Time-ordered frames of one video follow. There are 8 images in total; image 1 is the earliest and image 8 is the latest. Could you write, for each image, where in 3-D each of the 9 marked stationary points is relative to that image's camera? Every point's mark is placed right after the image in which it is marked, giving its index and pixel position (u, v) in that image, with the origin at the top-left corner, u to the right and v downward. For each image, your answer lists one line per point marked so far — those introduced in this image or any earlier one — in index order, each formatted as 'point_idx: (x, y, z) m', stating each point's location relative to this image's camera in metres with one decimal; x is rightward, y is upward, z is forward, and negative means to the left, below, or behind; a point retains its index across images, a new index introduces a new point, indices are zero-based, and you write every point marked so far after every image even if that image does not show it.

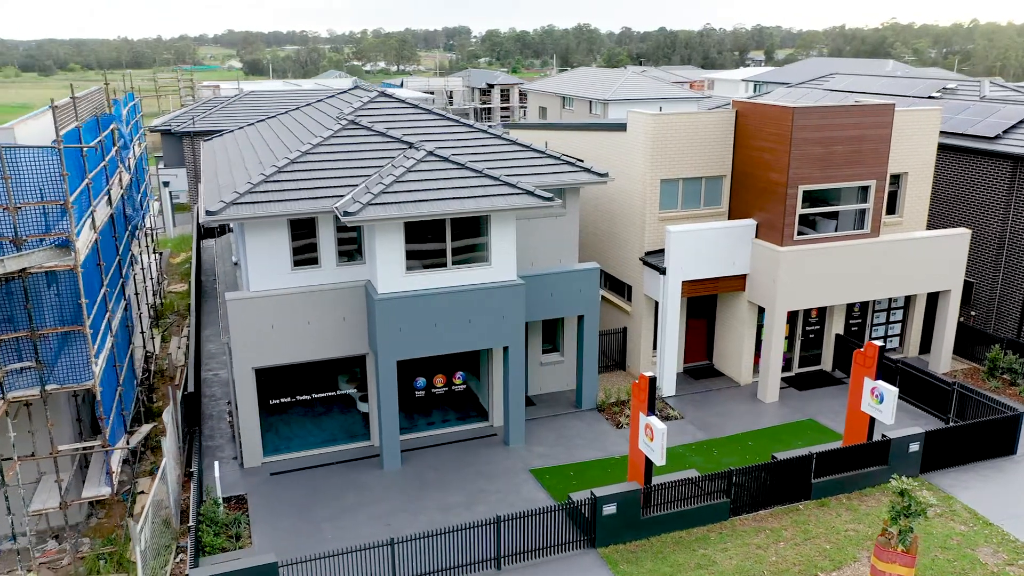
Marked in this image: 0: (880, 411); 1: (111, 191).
0: (+7.0, -2.3, +14.5) m
1: (-8.6, +2.1, +16.4) m
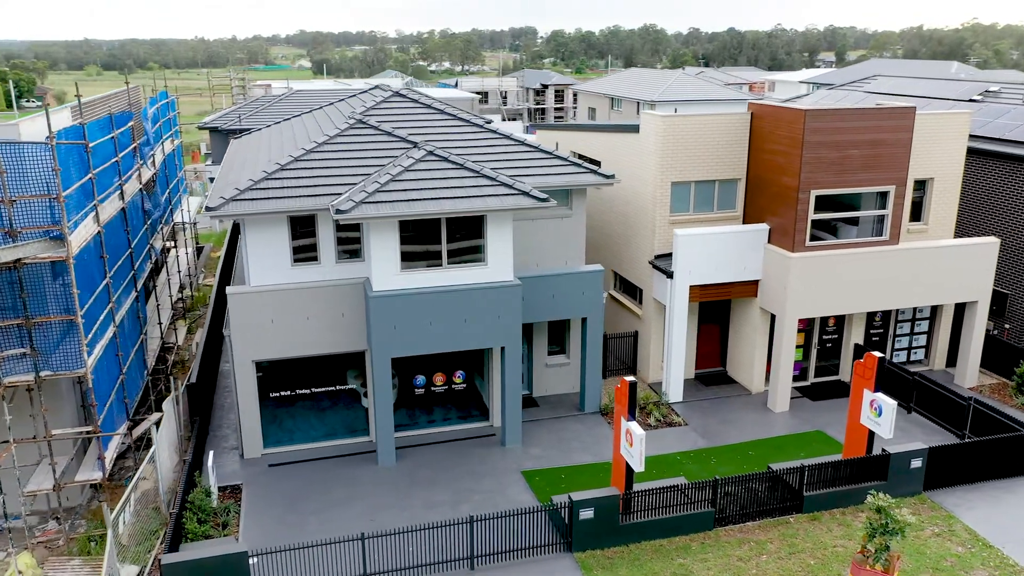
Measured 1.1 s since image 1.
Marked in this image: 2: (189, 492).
0: (+6.7, -2.5, +14.0) m
1: (-8.6, +2.3, +17.0) m
2: (-5.9, -3.7, +13.9) m
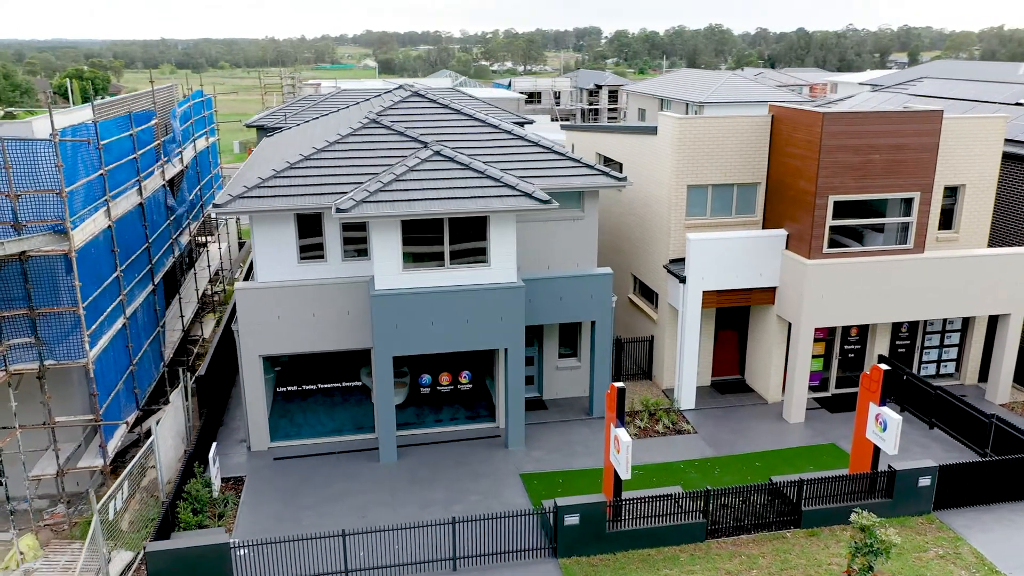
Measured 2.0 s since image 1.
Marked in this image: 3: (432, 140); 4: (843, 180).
0: (+6.6, -2.7, +13.5) m
1: (-8.5, +2.4, +17.4) m
2: (-6.1, -3.6, +14.2) m
3: (-1.8, +3.5, +17.9) m
4: (+7.5, +2.4, +17.2) m
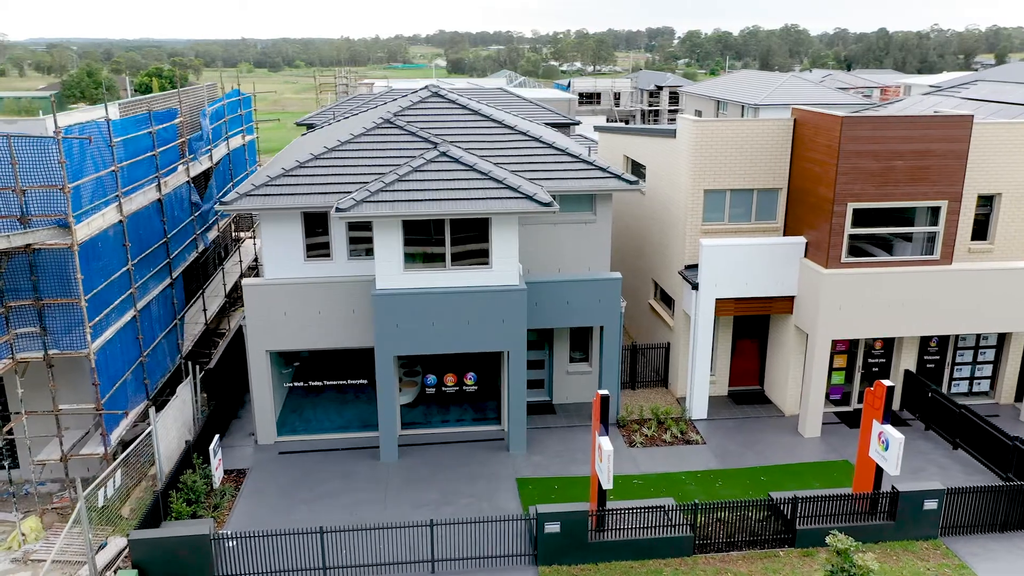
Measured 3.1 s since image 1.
0: (+6.3, -2.9, +12.9) m
1: (-8.3, +2.6, +18.0) m
2: (-6.3, -3.5, +14.6) m
3: (-1.6, +3.5, +17.9) m
4: (+7.6, +2.2, +16.6) m
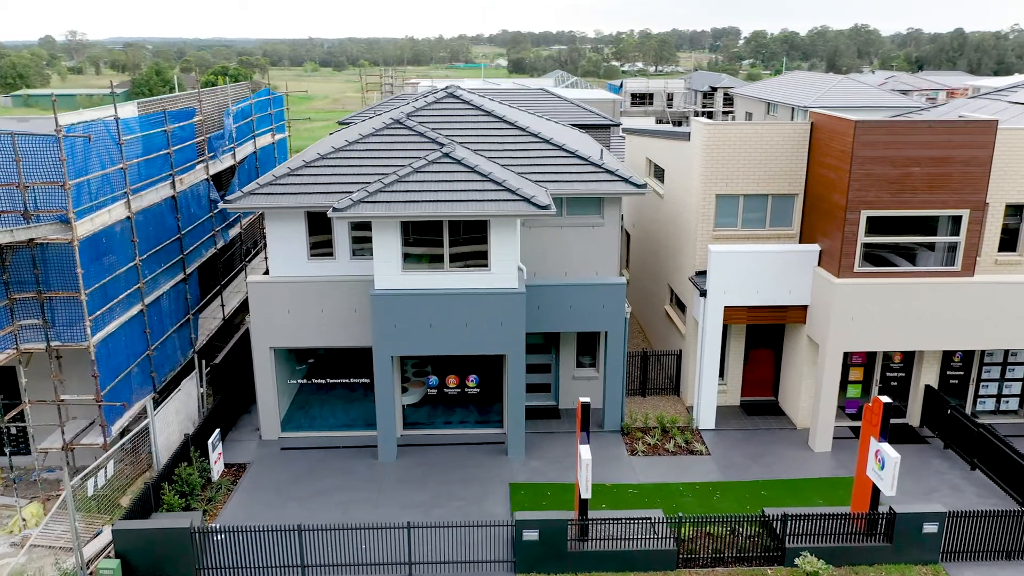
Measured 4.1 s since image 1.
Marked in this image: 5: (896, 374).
0: (+6.0, -3.1, +12.4) m
1: (-8.1, +2.7, +18.4) m
2: (-6.5, -3.5, +14.9) m
3: (-1.4, +3.4, +17.9) m
4: (+7.7, +2.0, +15.9) m
5: (+9.4, -2.1, +18.6) m
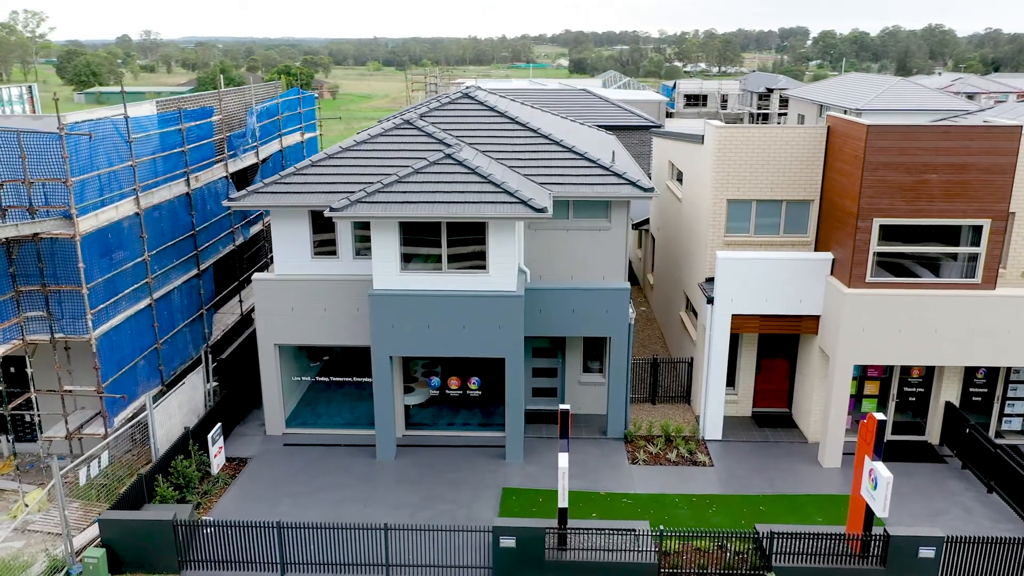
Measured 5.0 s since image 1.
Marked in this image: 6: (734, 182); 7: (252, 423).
0: (+5.6, -3.3, +11.9) m
1: (-7.9, +2.8, +18.7) m
2: (-6.7, -3.4, +15.1) m
3: (-1.3, +3.4, +17.8) m
4: (+7.6, +1.7, +15.3) m
5: (+9.4, -2.4, +17.8) m
6: (+5.2, +2.5, +17.8) m
7: (-6.3, -3.3, +18.6) m
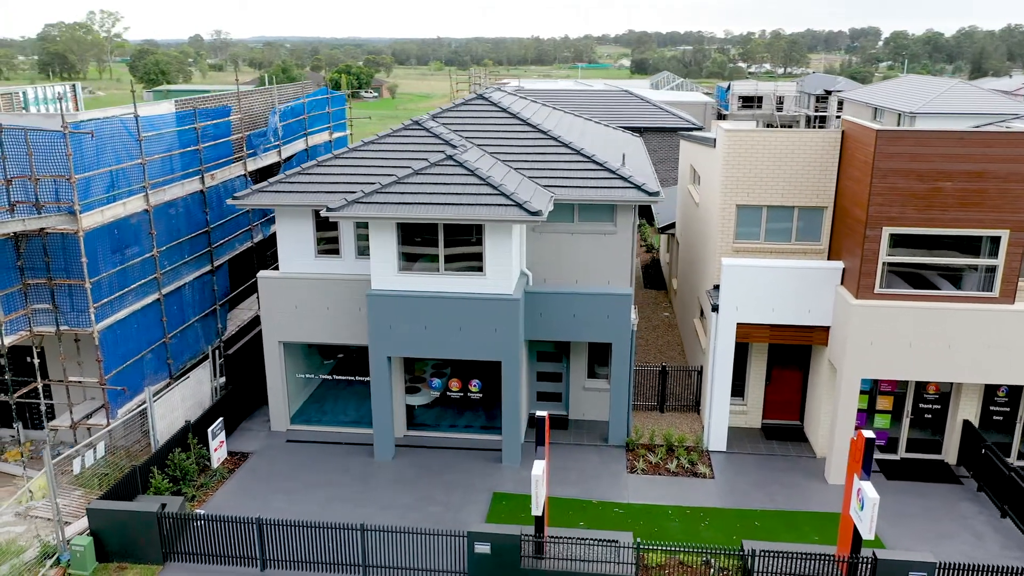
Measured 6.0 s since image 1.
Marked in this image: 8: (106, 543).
0: (+5.2, -3.5, +11.4) m
1: (-7.7, +2.9, +19.1) m
2: (-6.8, -3.3, +15.5) m
3: (-1.1, +3.4, +17.8) m
4: (+7.6, +1.5, +14.7) m
5: (+9.4, -2.6, +17.1) m
6: (+5.3, +2.3, +17.4) m
7: (-6.3, -3.2, +18.8) m
8: (-6.9, -4.3, +12.9) m
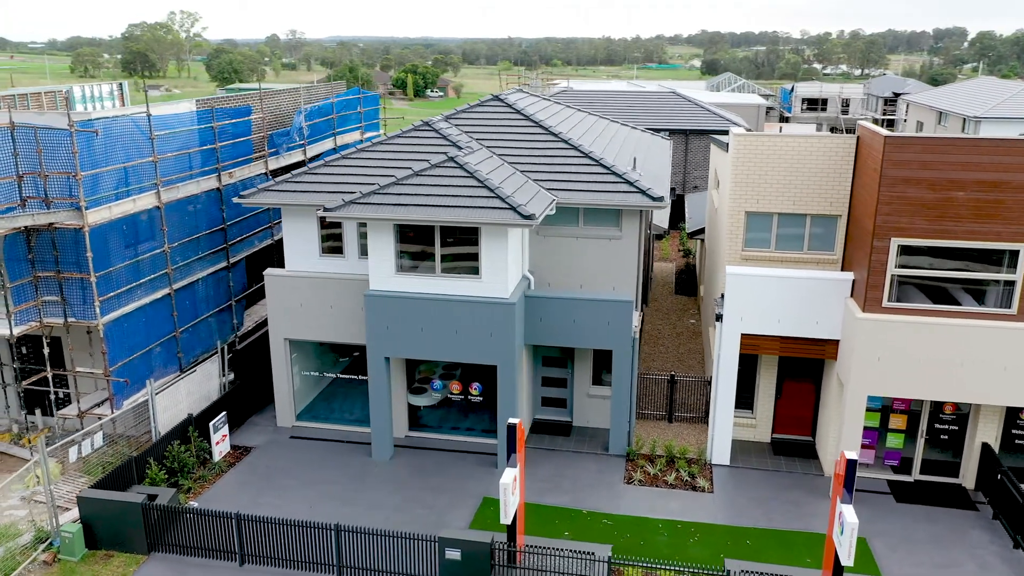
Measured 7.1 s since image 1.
0: (+4.7, -3.7, +10.9) m
1: (-7.5, +3.0, +19.6) m
2: (-7.0, -3.2, +15.8) m
3: (-1.0, +3.3, +17.7) m
4: (+7.4, +1.2, +14.0) m
5: (+9.3, -3.0, +16.3) m
6: (+5.4, +2.1, +16.9) m
7: (-6.2, -3.2, +19.2) m
8: (-7.2, -4.2, +13.3) m
